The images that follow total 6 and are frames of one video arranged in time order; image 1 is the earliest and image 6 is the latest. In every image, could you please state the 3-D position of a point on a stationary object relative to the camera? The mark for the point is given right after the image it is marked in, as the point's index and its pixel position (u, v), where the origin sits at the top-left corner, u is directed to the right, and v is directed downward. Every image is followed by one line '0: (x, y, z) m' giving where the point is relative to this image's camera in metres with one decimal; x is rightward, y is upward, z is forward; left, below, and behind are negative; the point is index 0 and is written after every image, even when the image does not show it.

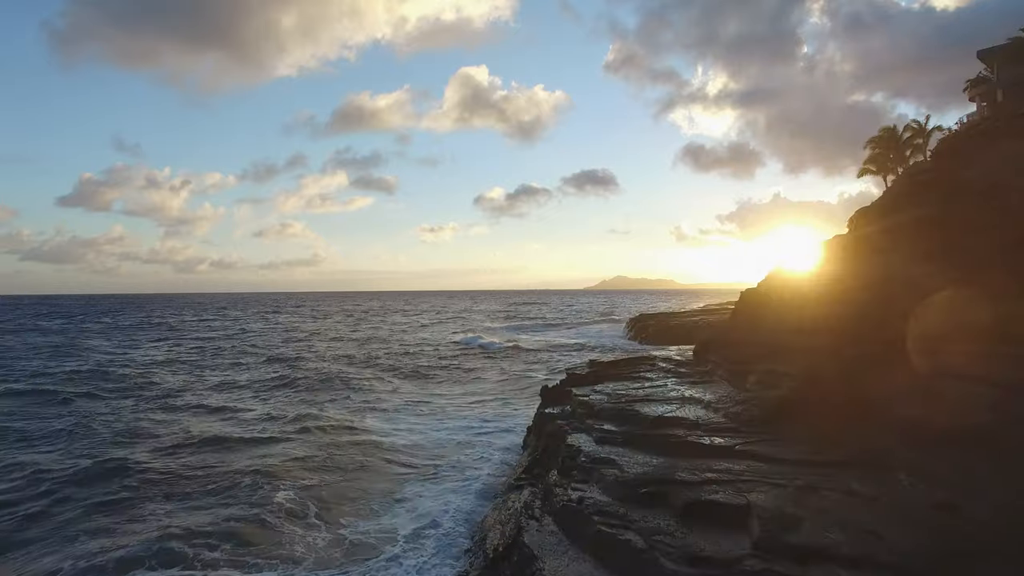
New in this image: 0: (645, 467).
0: (+2.0, -2.6, +7.7) m
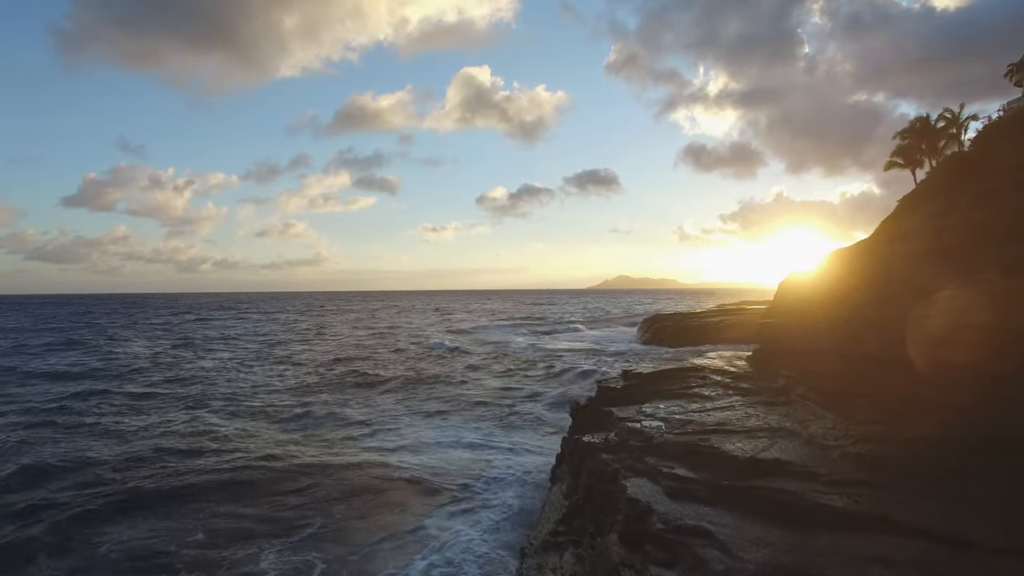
0: (+2.5, -2.6, +5.2) m
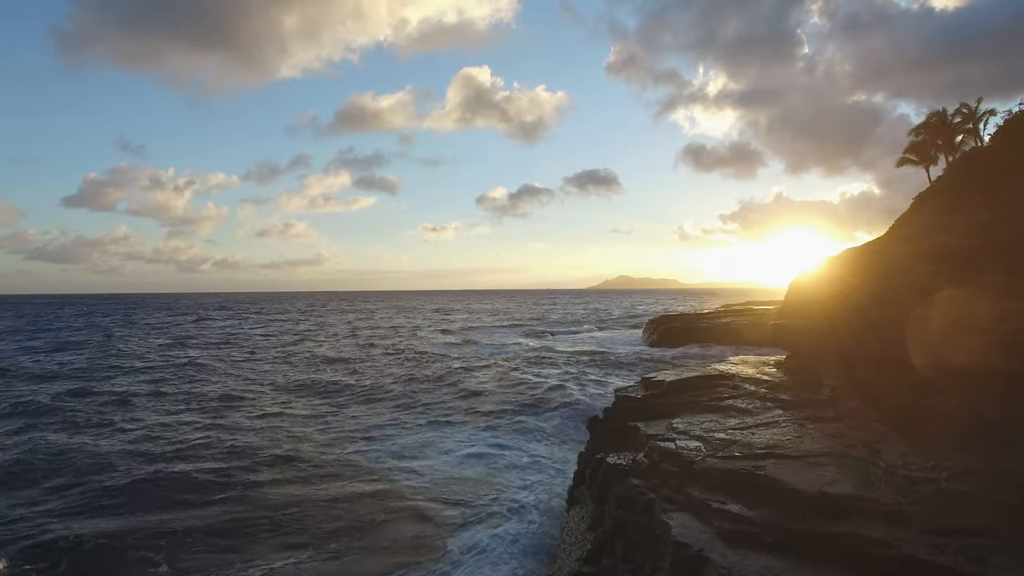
0: (+3.8, -2.6, +6.8) m
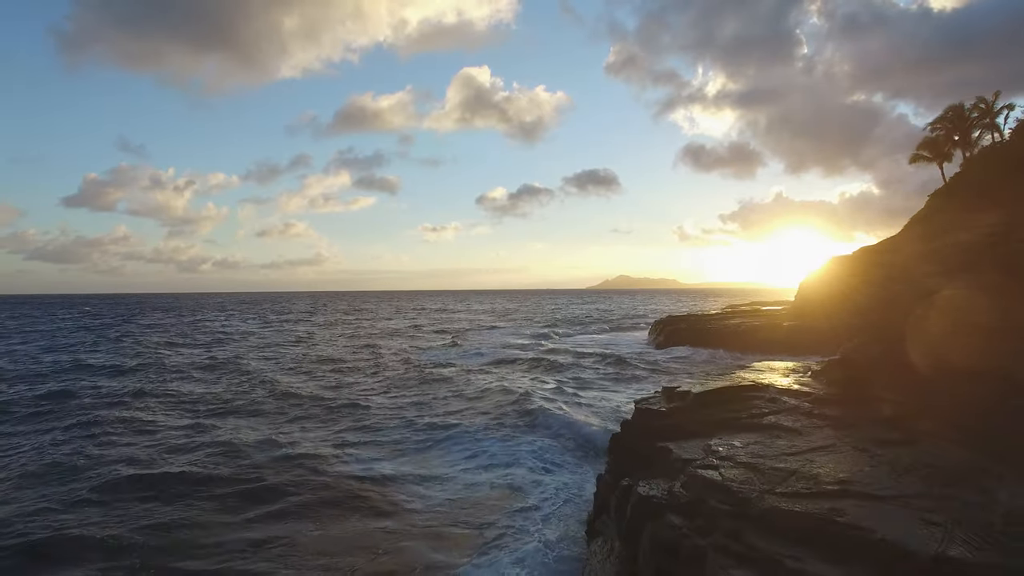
0: (+4.2, -2.7, +5.9) m
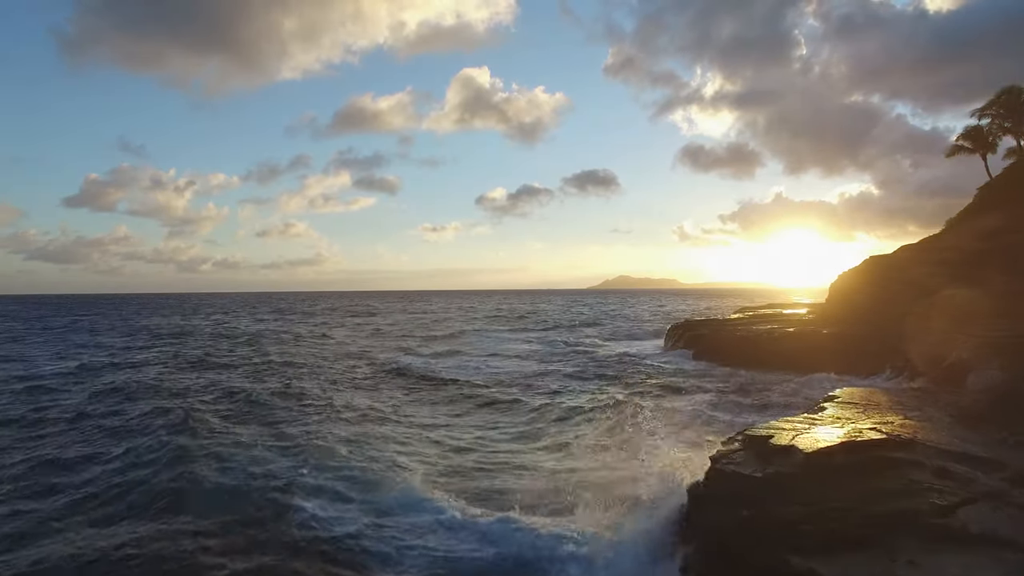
0: (+5.7, -3.1, +4.4) m
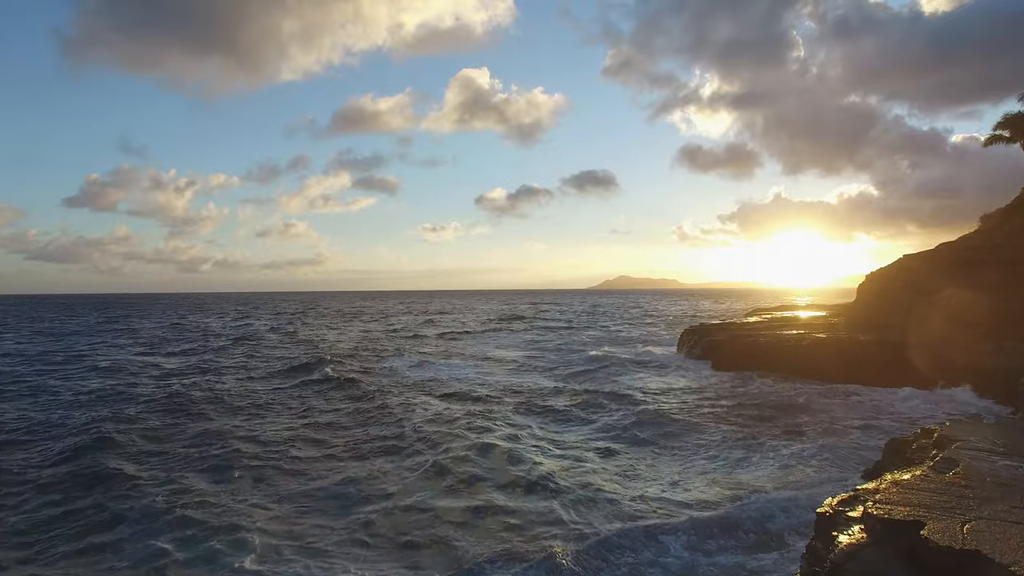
0: (+6.3, -3.3, +1.4) m
